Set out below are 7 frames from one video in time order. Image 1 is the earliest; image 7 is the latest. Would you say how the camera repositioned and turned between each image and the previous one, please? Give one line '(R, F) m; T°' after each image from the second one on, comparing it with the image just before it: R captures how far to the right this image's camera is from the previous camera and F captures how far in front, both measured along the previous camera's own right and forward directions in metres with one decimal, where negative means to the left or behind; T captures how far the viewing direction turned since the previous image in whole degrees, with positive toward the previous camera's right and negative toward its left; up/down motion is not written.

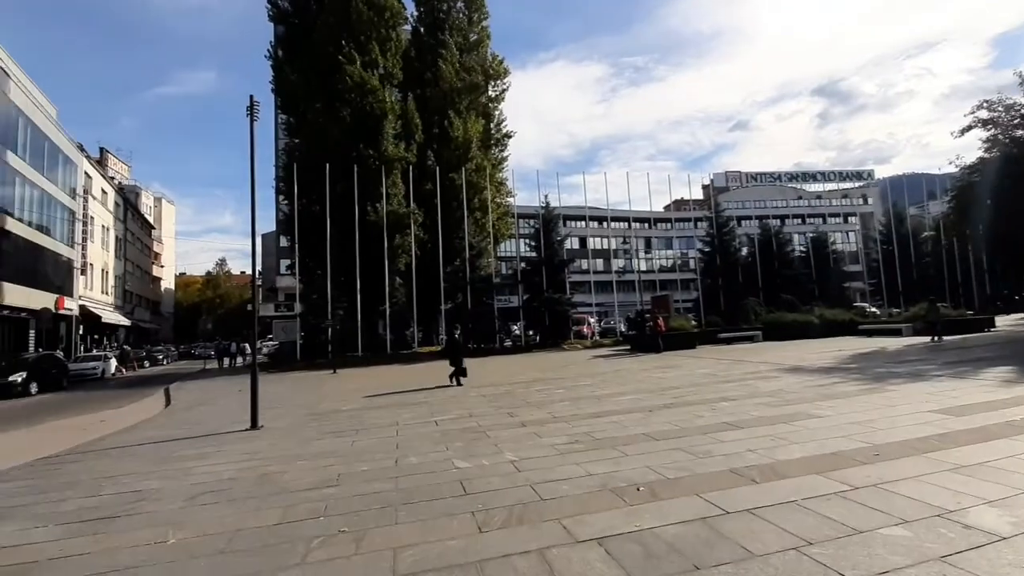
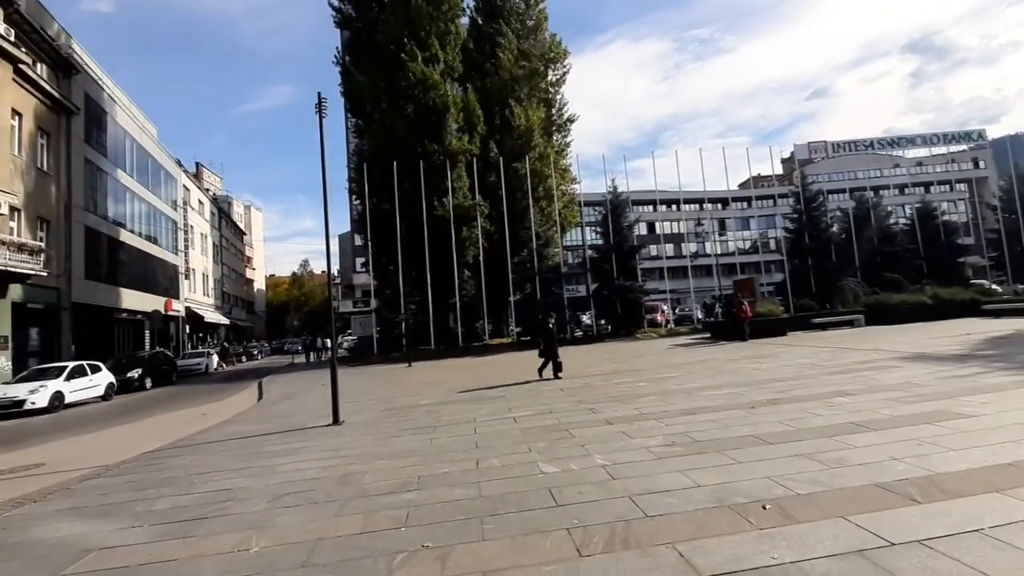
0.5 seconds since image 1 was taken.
(-0.3, +0.7) m; -8°
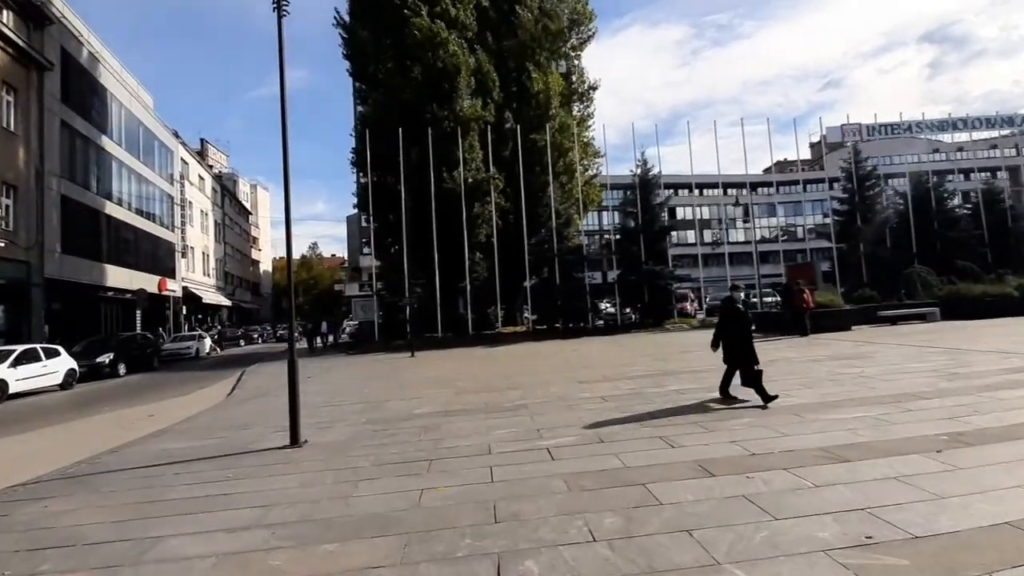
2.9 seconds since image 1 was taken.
(-0.4, +3.9) m; -1°
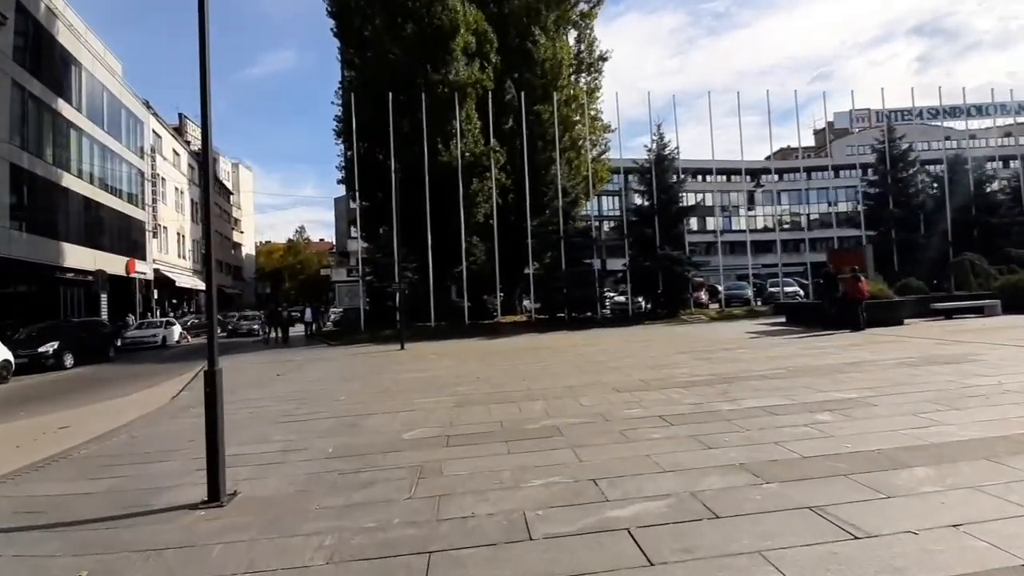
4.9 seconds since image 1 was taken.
(-0.6, +3.3) m; +1°
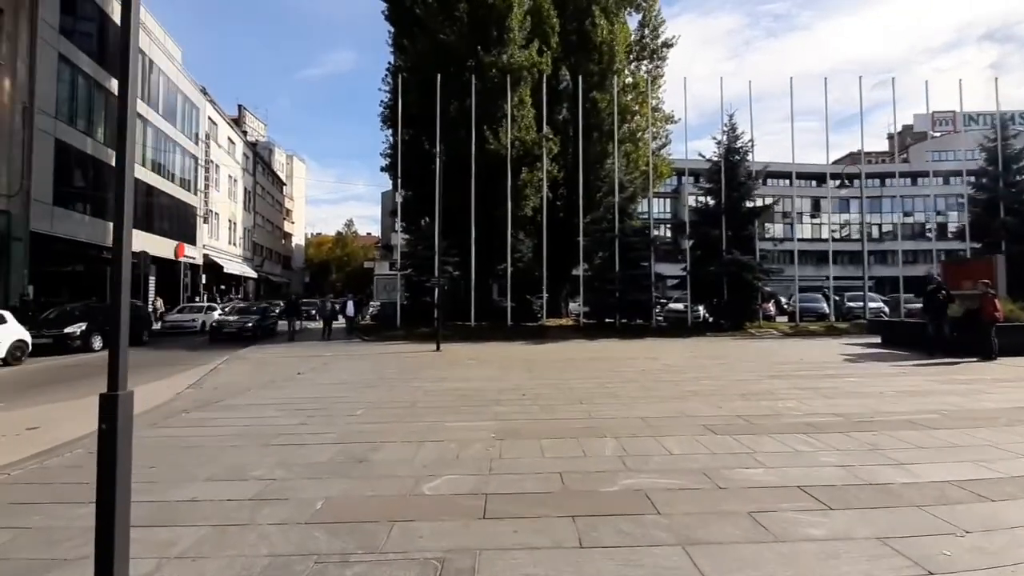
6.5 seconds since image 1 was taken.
(-0.4, +2.5) m; -5°
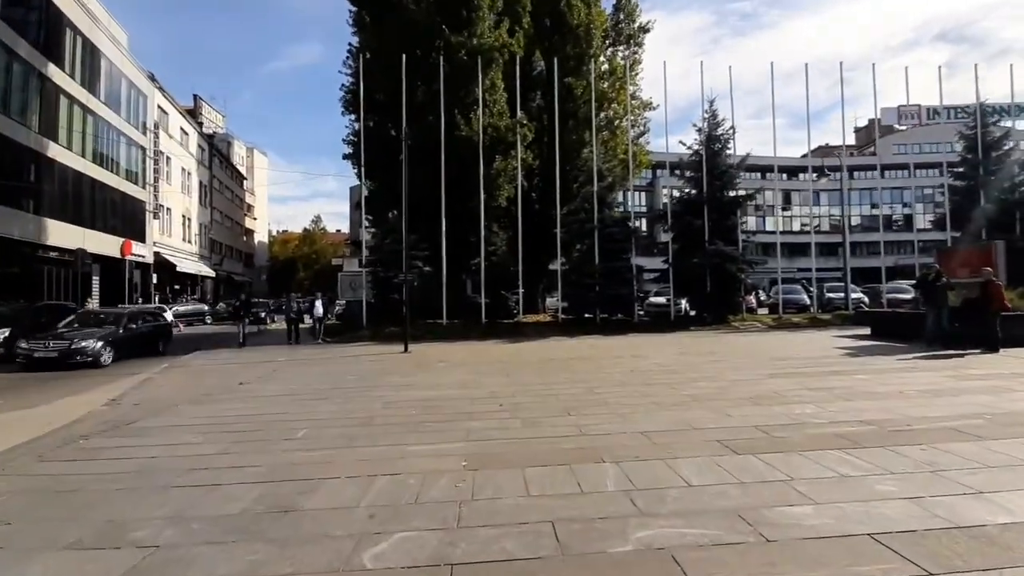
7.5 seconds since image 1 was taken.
(0.0, +1.6) m; +3°
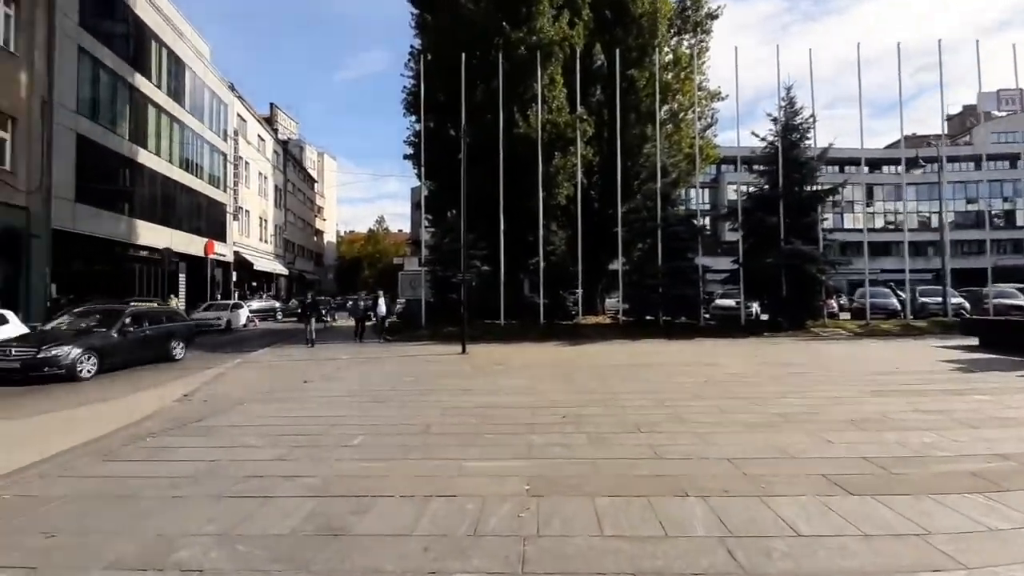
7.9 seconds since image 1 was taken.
(-0.2, +0.6) m; -7°
